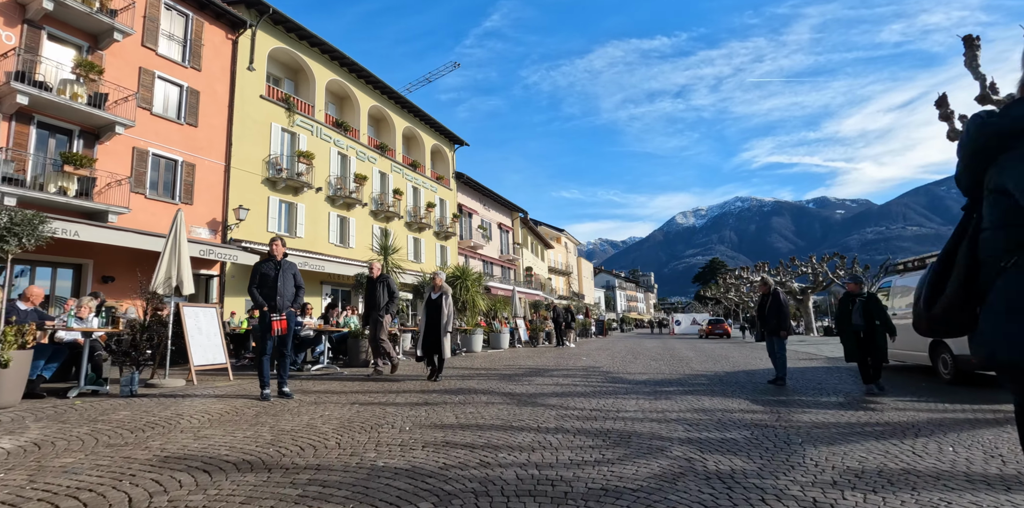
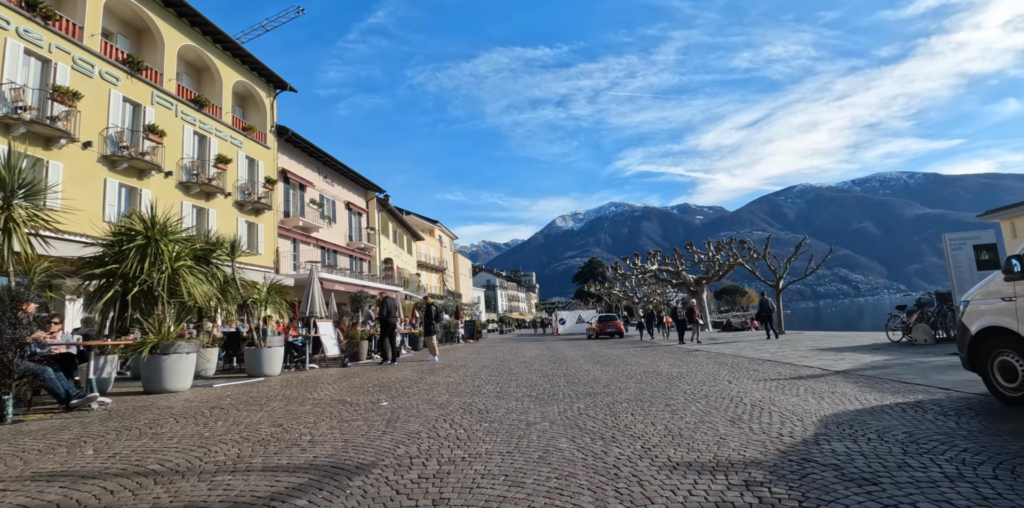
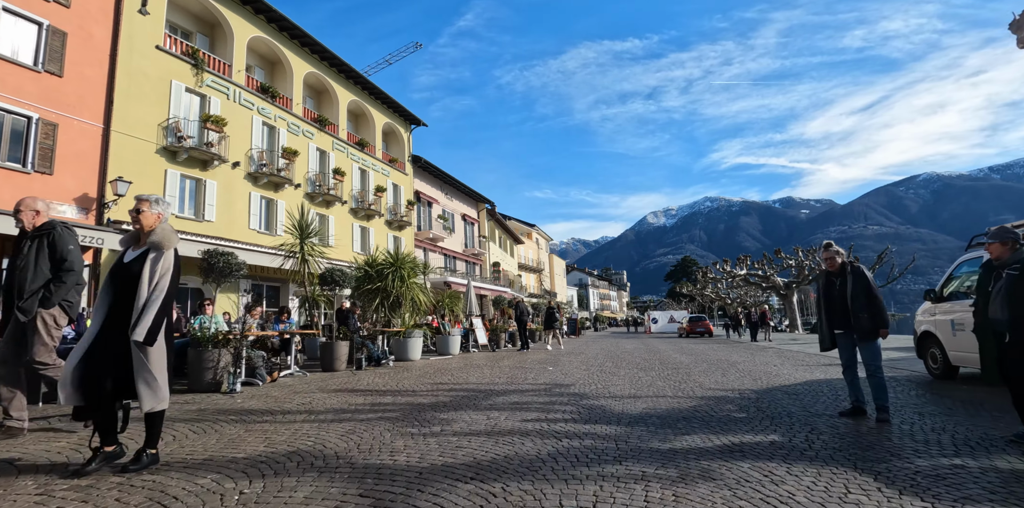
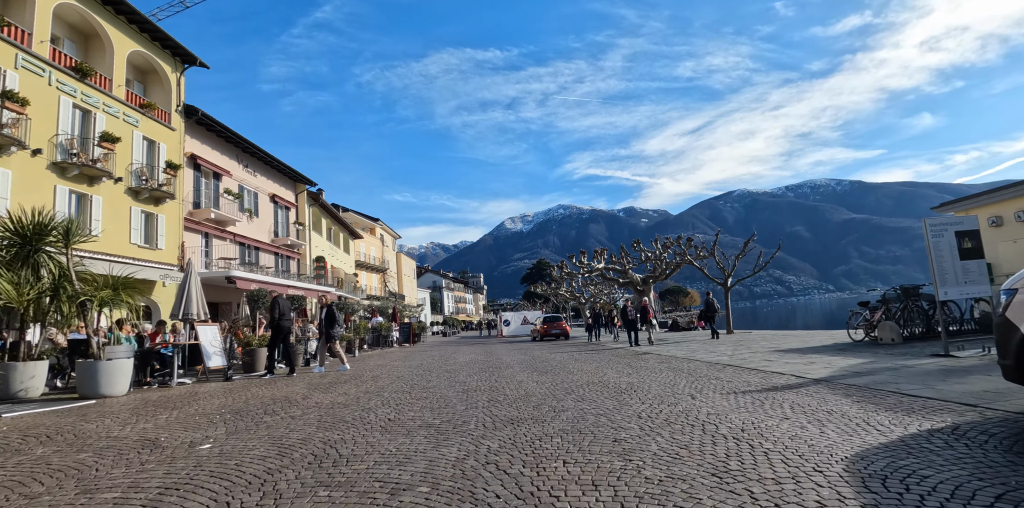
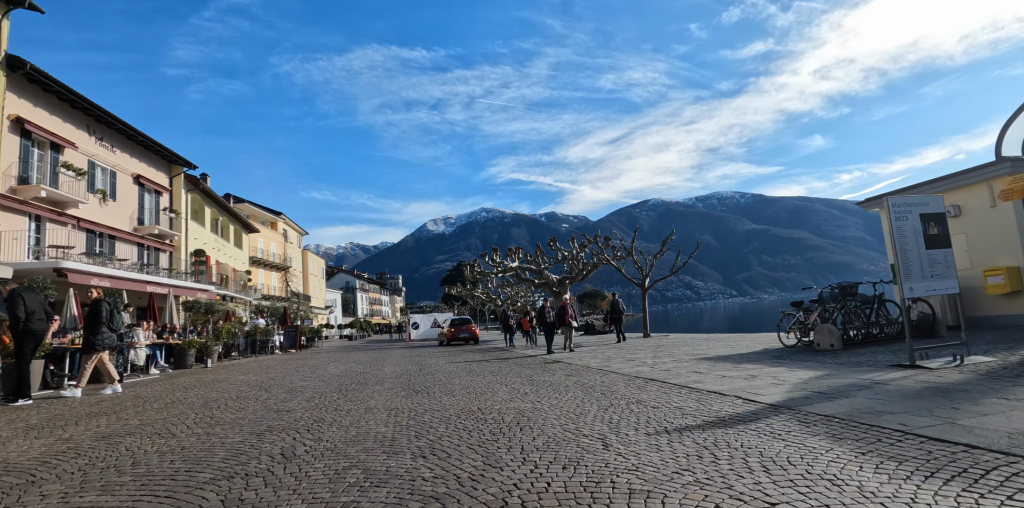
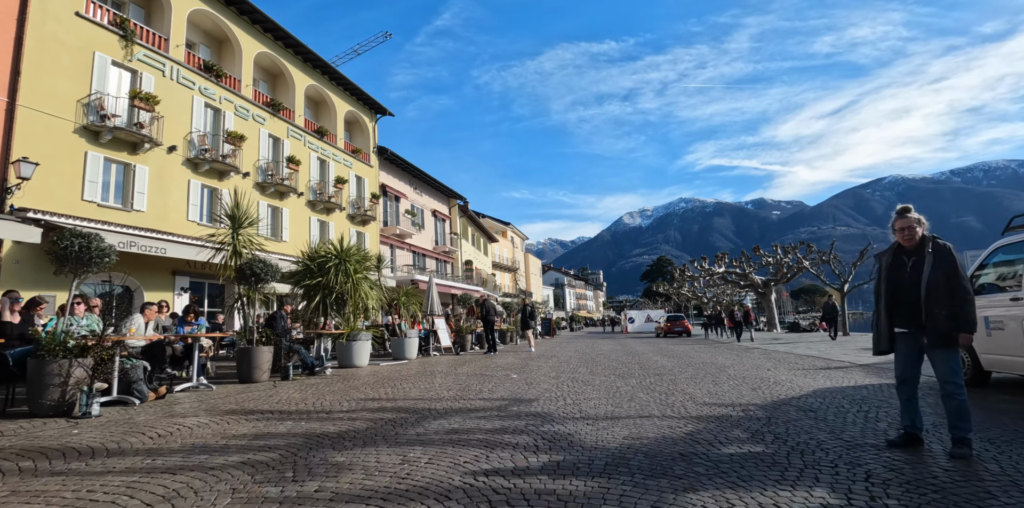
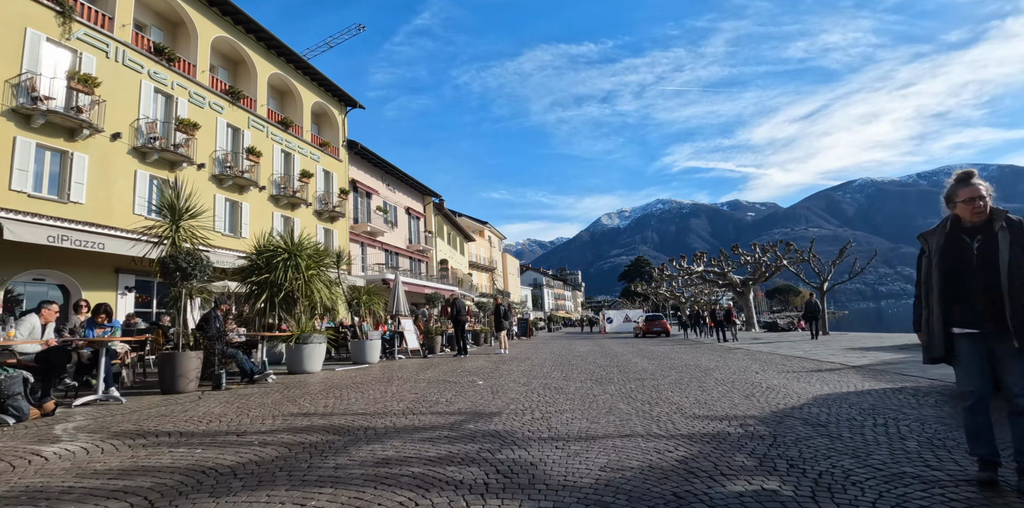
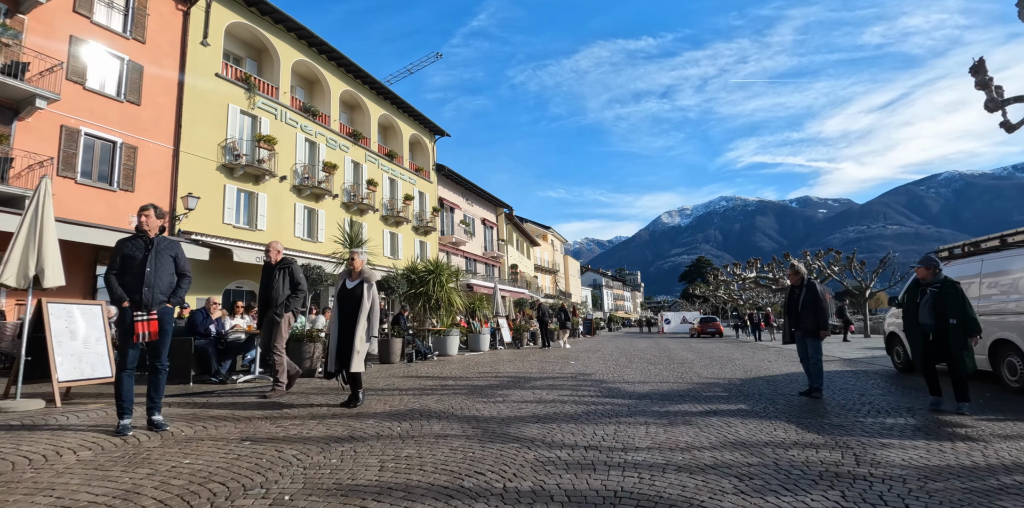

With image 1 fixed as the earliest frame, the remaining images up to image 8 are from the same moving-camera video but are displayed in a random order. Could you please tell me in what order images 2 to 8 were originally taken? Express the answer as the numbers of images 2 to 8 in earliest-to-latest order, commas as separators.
8, 3, 6, 7, 2, 4, 5
